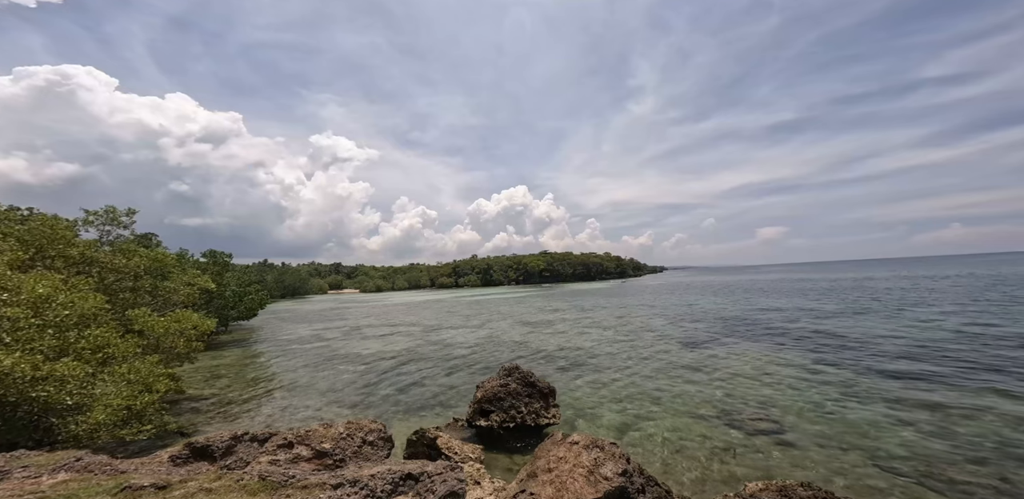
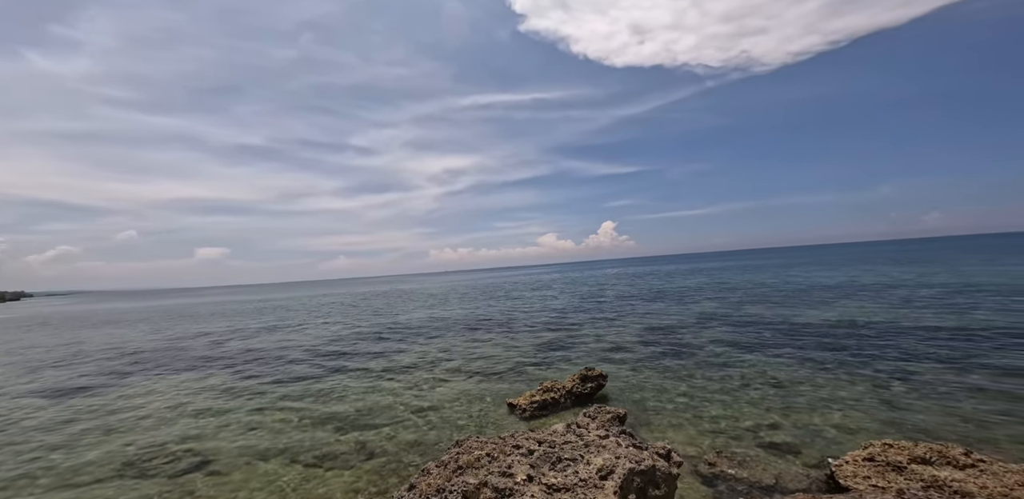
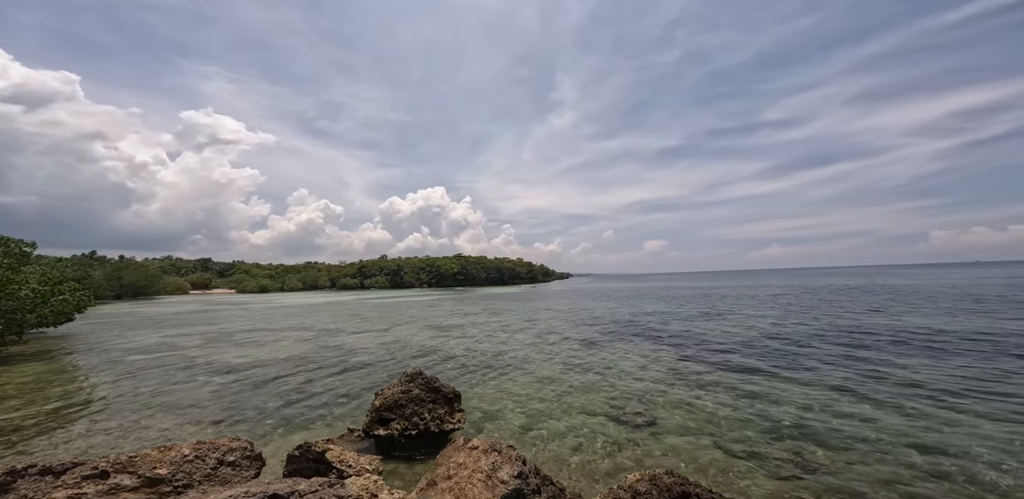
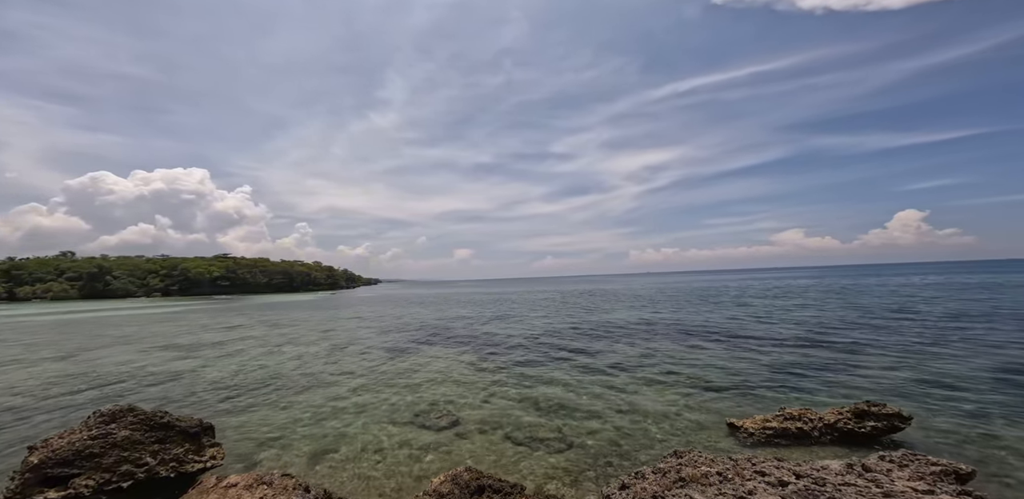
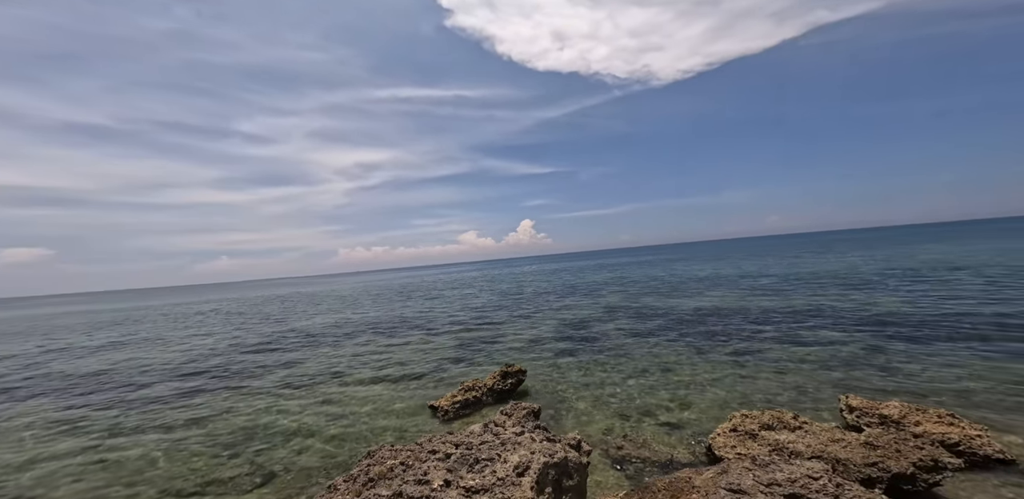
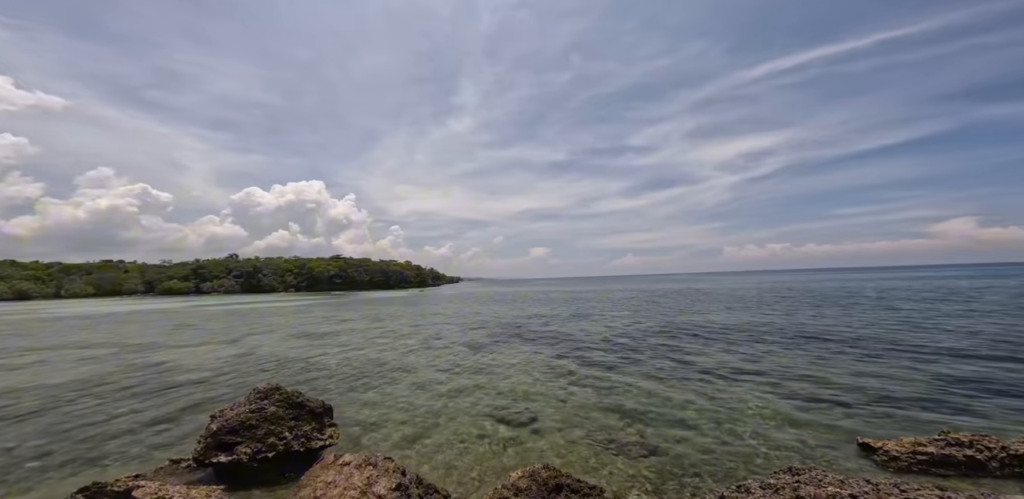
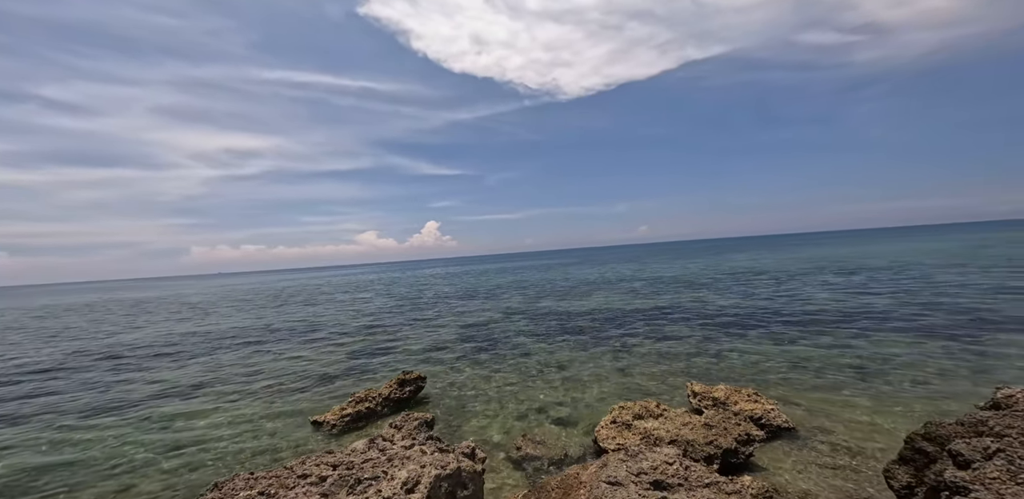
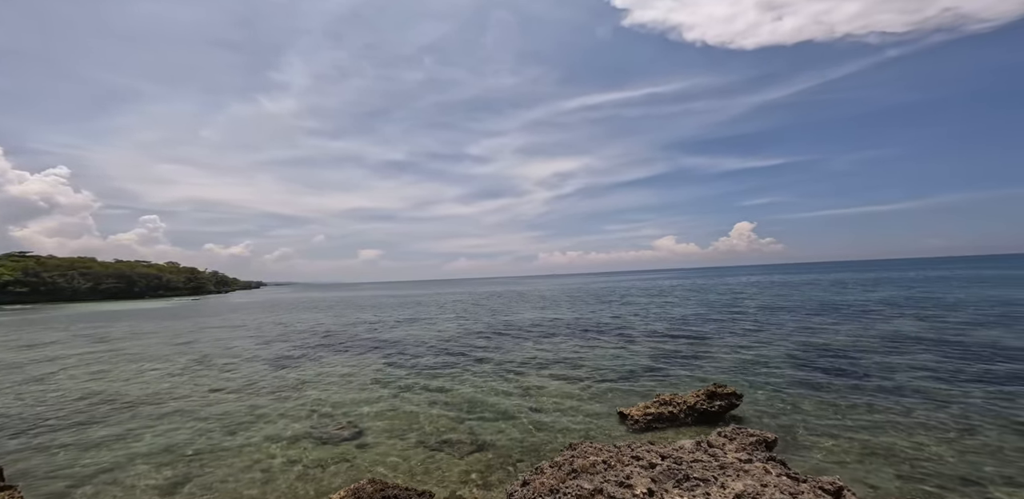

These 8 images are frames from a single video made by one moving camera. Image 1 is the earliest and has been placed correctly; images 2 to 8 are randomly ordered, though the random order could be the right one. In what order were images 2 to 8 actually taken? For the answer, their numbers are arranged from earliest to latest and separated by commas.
3, 6, 4, 8, 2, 5, 7
